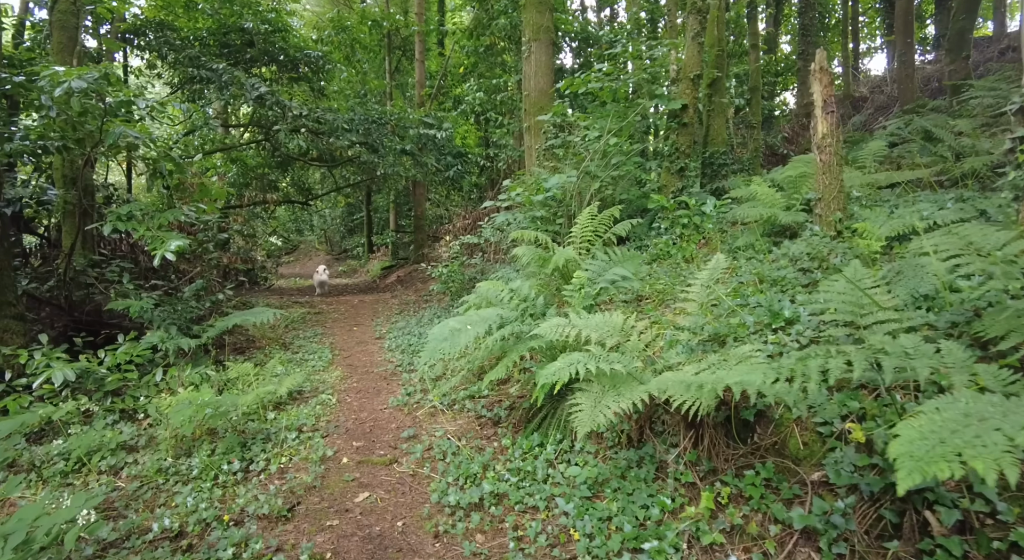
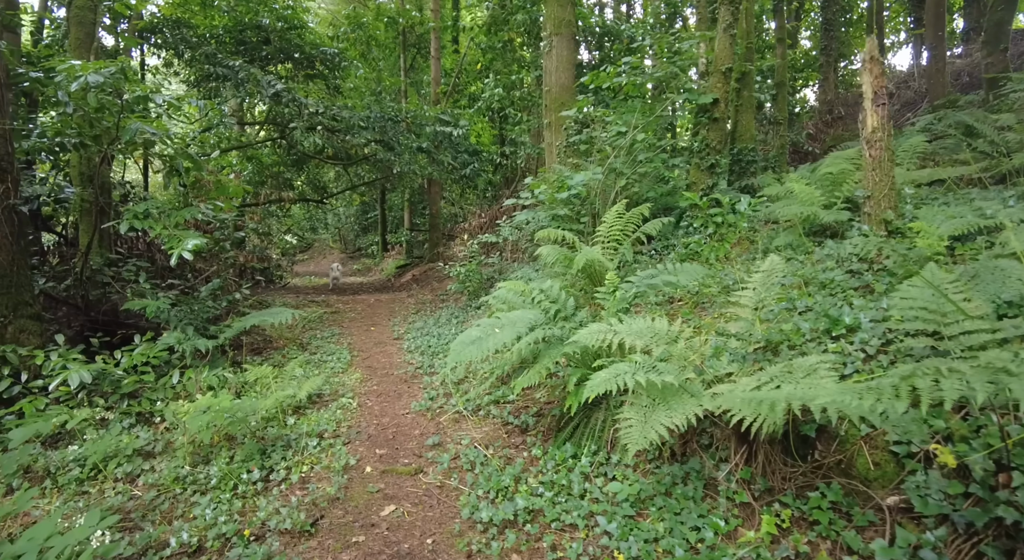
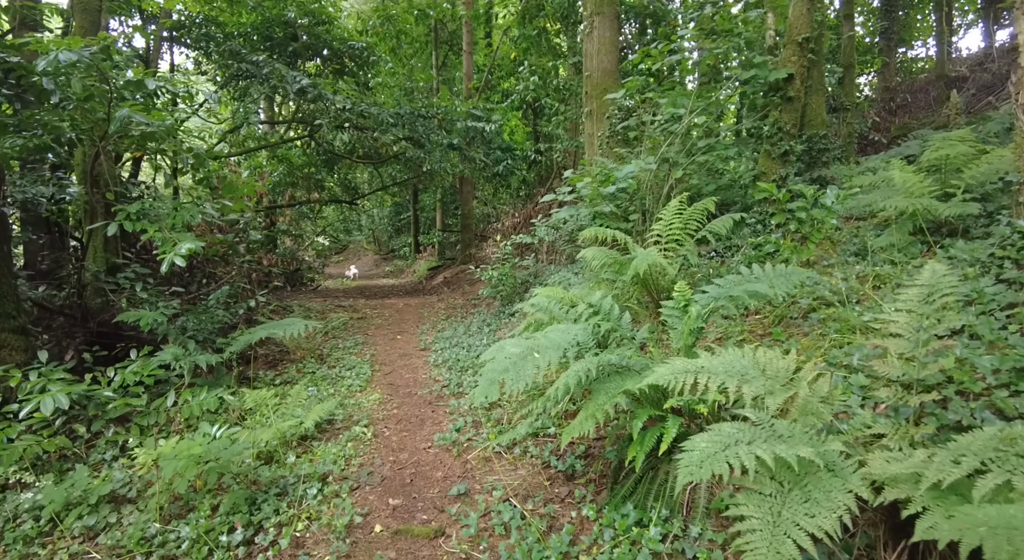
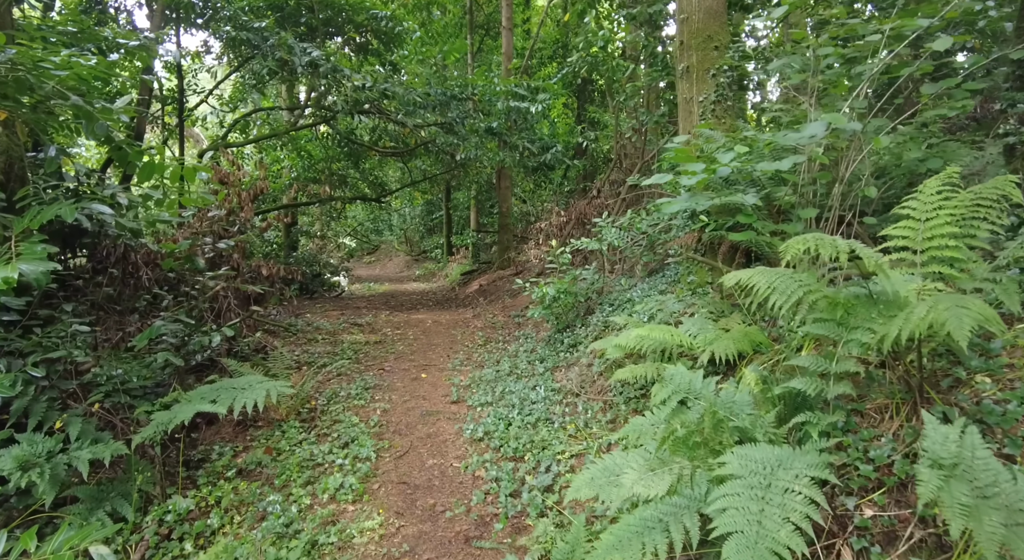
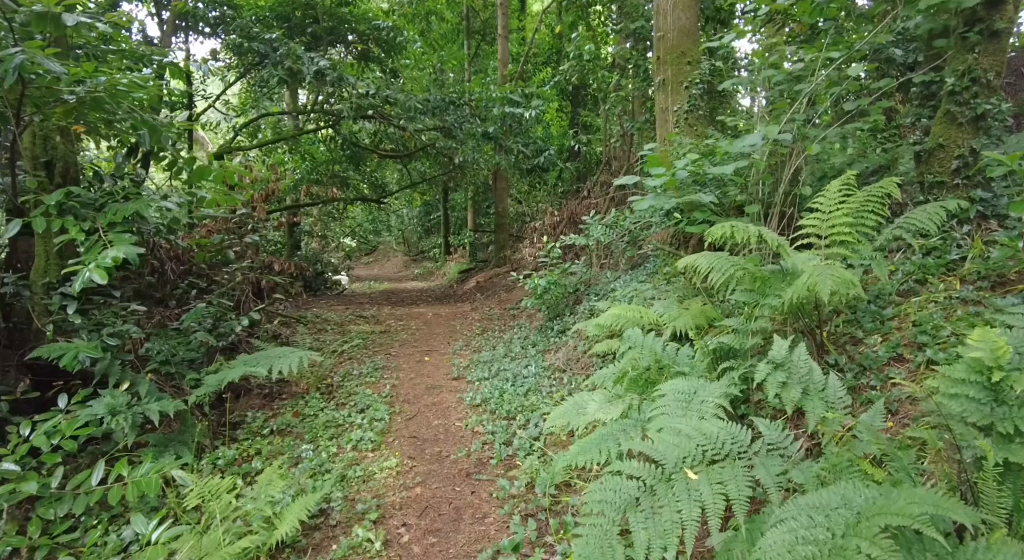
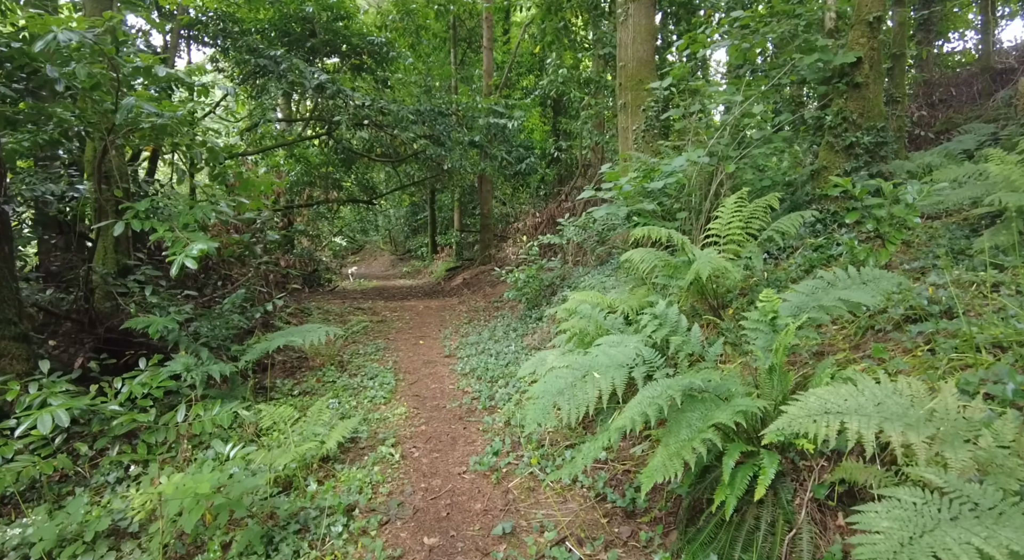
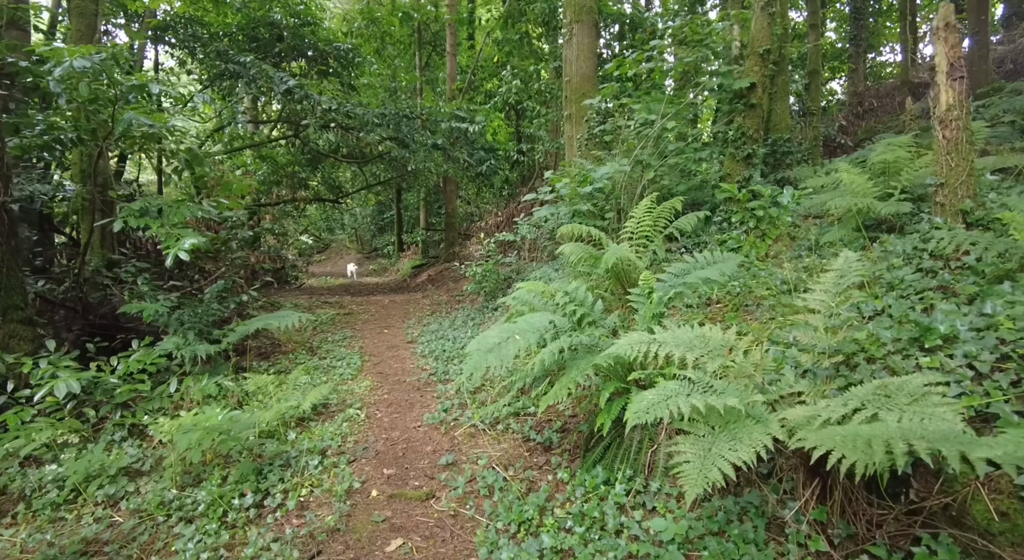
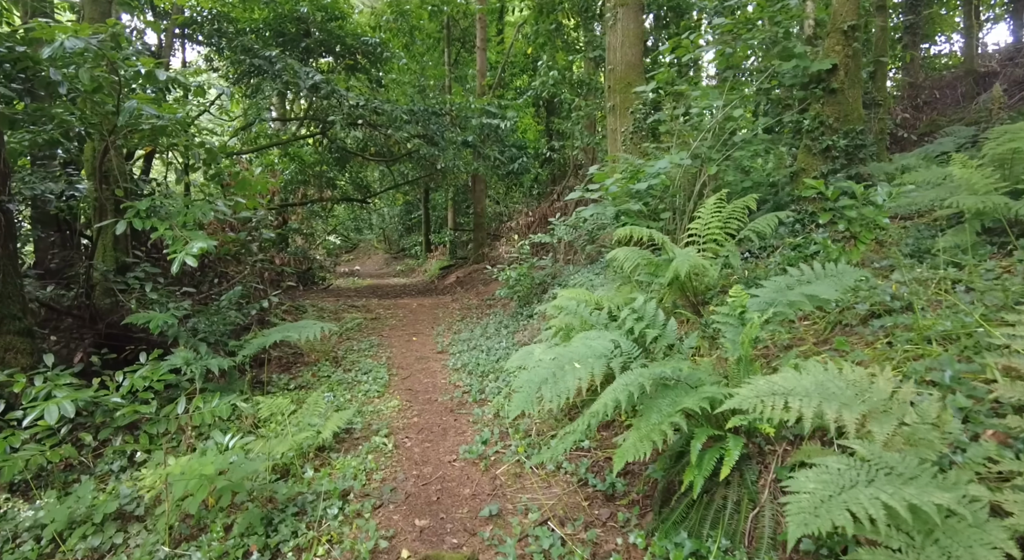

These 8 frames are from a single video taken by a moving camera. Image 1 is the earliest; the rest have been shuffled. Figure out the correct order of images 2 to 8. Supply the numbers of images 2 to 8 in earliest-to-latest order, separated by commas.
2, 7, 3, 8, 6, 5, 4
